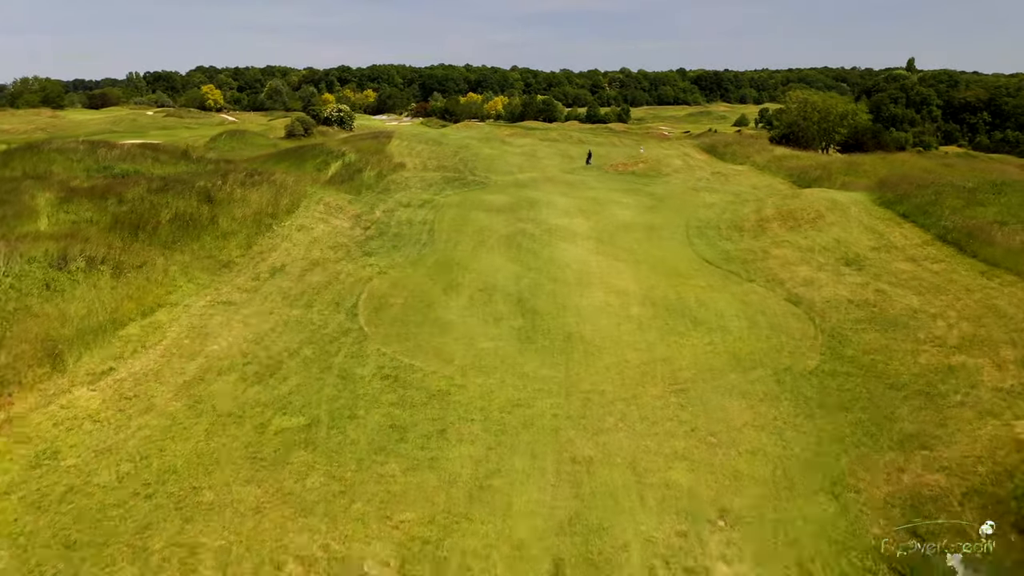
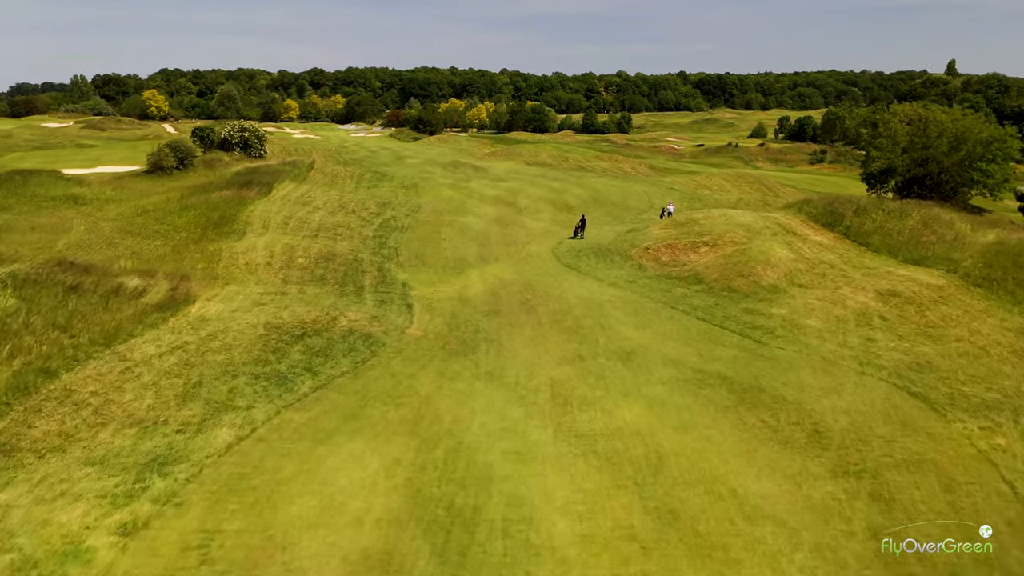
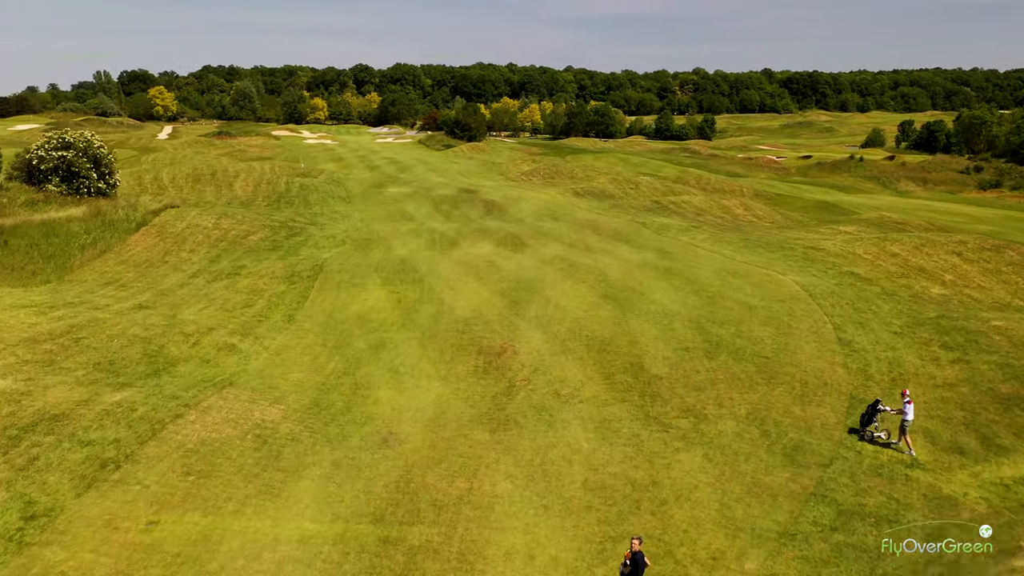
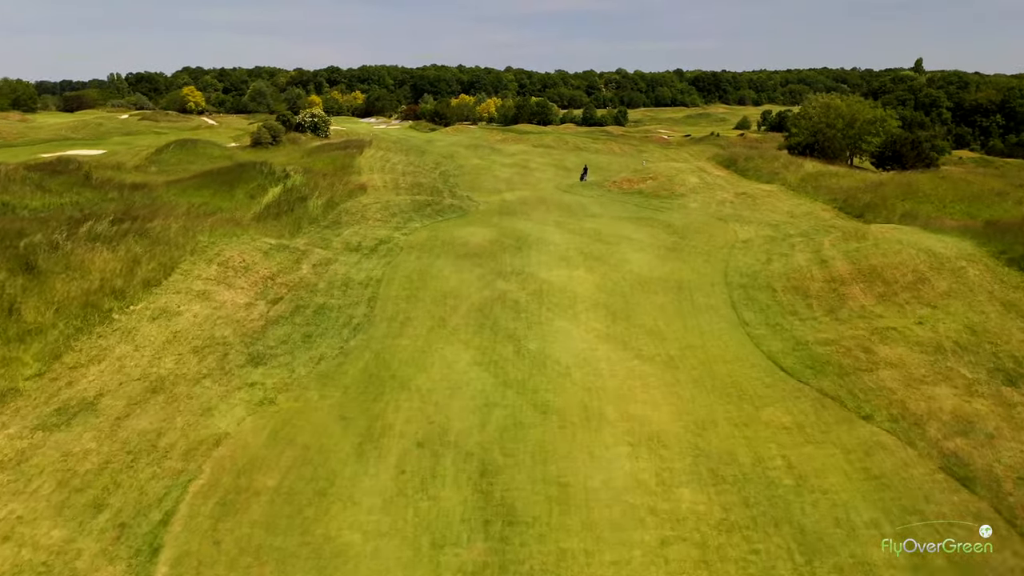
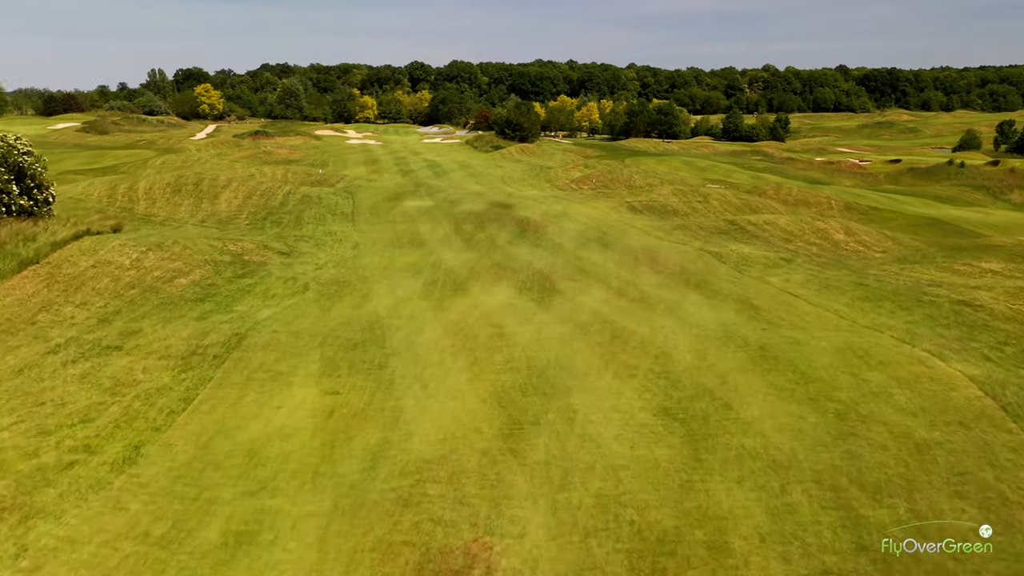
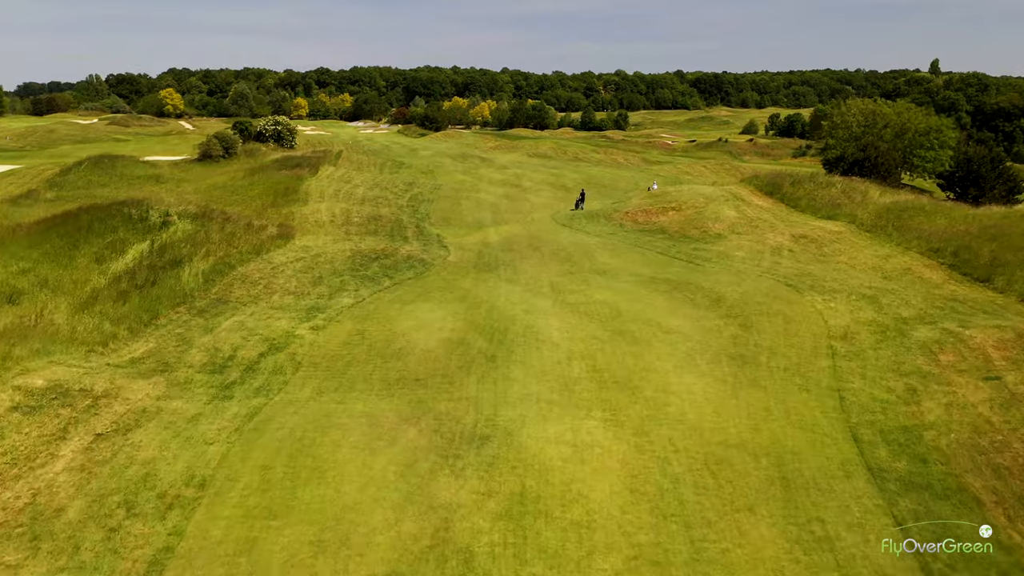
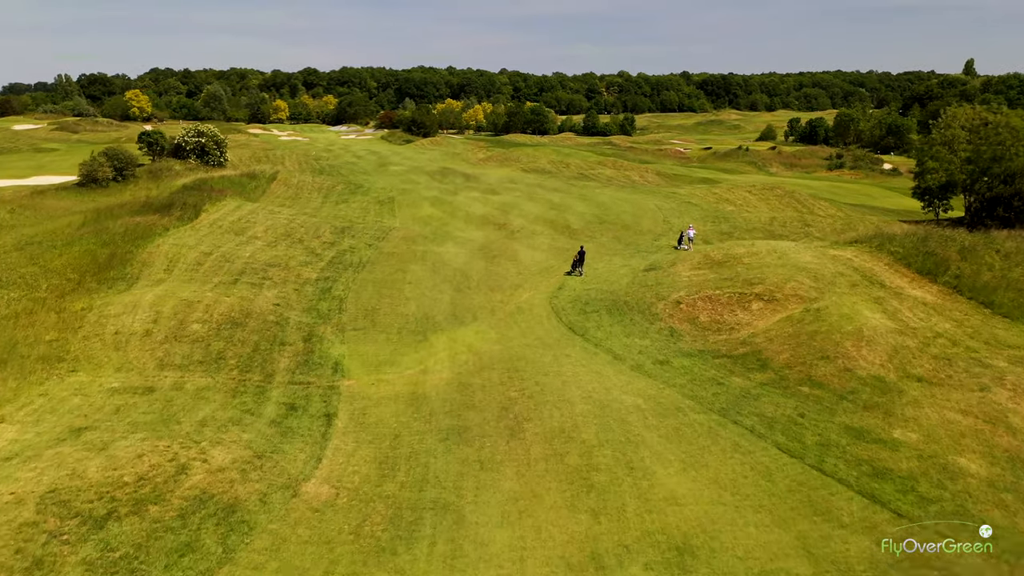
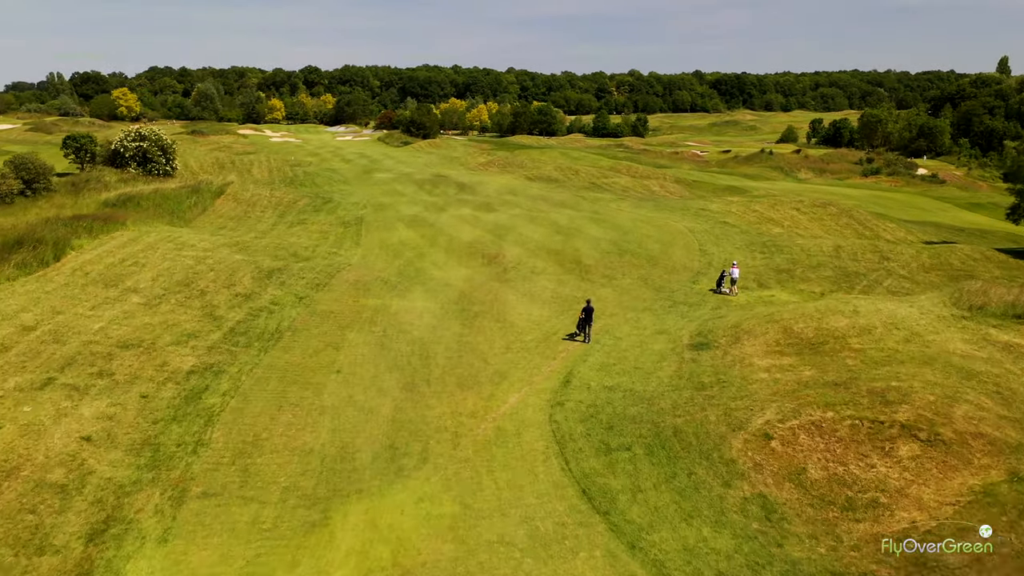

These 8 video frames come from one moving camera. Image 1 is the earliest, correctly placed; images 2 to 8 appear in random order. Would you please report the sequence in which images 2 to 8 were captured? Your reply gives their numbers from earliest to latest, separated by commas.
4, 6, 2, 7, 8, 3, 5
